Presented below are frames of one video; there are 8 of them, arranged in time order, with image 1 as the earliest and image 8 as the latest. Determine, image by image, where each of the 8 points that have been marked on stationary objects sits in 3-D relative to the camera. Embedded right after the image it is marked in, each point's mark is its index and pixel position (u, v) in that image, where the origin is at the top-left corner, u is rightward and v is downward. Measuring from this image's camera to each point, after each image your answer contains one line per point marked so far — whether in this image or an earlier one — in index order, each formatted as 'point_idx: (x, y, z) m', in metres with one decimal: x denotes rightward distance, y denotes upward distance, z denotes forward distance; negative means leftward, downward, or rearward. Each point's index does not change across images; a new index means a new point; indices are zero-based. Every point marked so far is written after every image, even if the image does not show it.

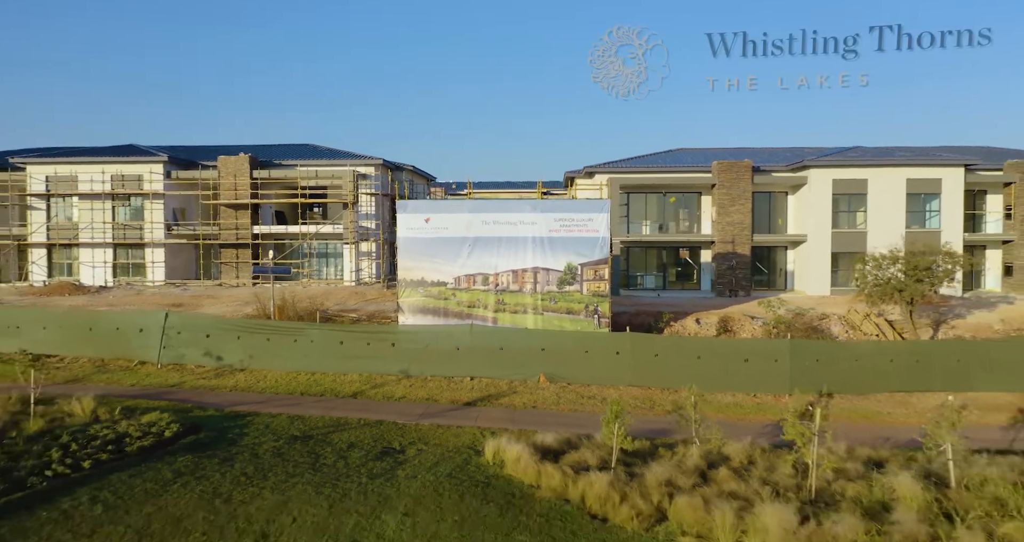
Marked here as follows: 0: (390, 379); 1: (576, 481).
0: (-2.5, -2.2, +14.8) m
1: (+0.8, -2.4, +8.5) m
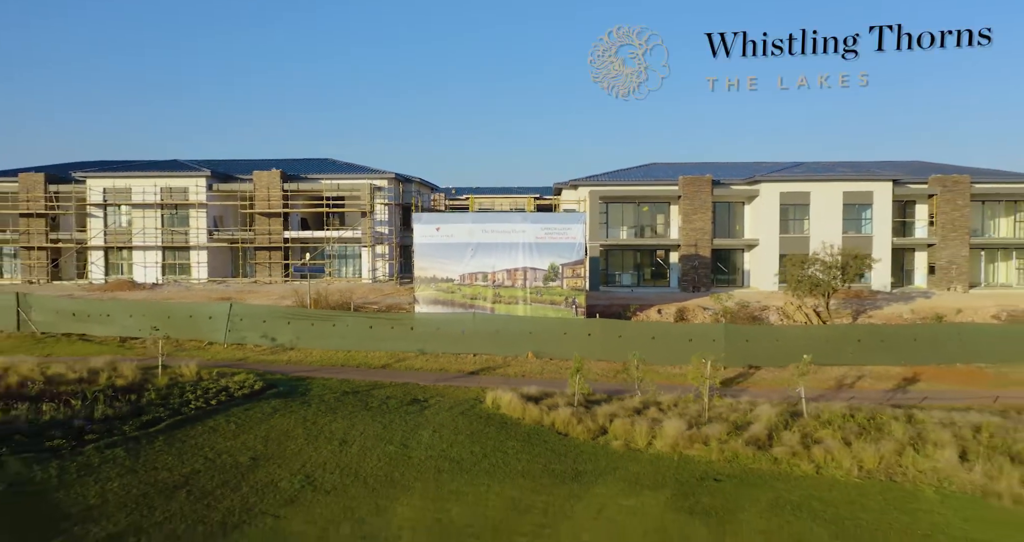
0: (-2.6, -2.1, +18.8) m
1: (+0.6, -2.4, +12.5) m
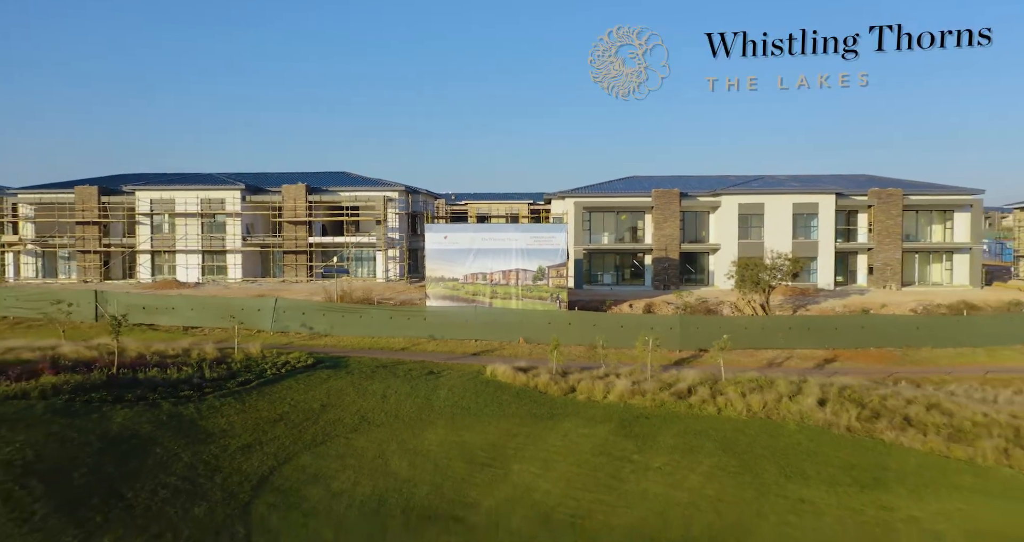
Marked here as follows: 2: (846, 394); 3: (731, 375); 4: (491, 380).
0: (-2.8, -2.2, +23.0) m
1: (+0.5, -2.5, +16.8) m
2: (+7.0, -2.7, +15.6) m
3: (+5.1, -2.5, +17.1) m
4: (-0.5, -2.5, +17.2) m
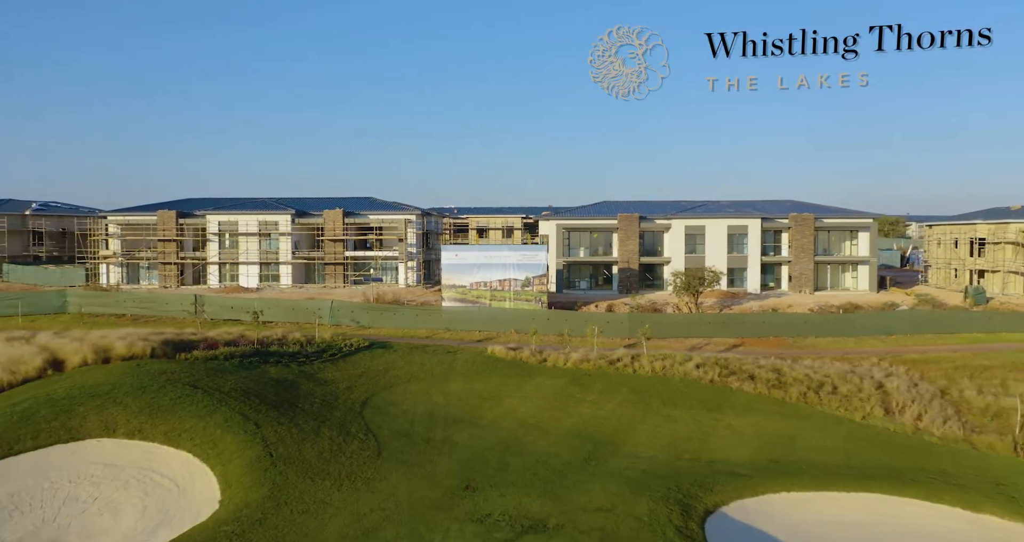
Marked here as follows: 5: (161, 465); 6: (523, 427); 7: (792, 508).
0: (-3.1, -2.6, +31.5) m
1: (+0.2, -2.9, +25.3) m
2: (+6.8, -3.1, +24.1) m
3: (+4.8, -2.9, +25.6) m
4: (-0.7, -2.9, +25.7) m
5: (-7.2, -4.0, +15.1) m
6: (+0.3, -3.9, +18.4) m
7: (+5.7, -4.8, +14.8) m
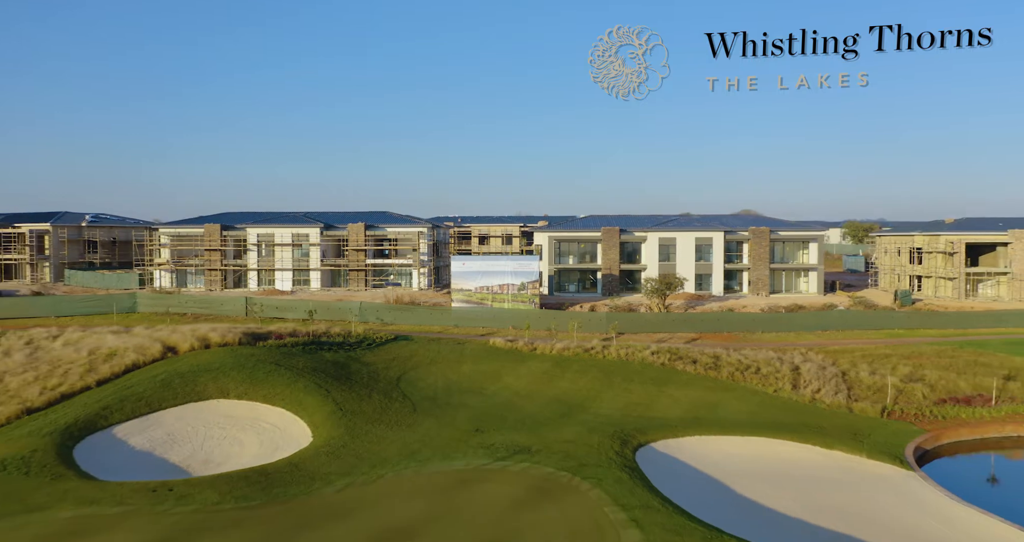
0: (-3.2, -2.9, +38.2) m
1: (+0.1, -3.2, +32.0) m
2: (+6.7, -3.4, +30.8) m
3: (+4.7, -3.2, +32.3) m
4: (-0.9, -3.2, +32.3) m
5: (-7.3, -4.3, +21.8) m
6: (+0.2, -4.2, +25.1) m
7: (+5.6, -5.1, +21.5) m
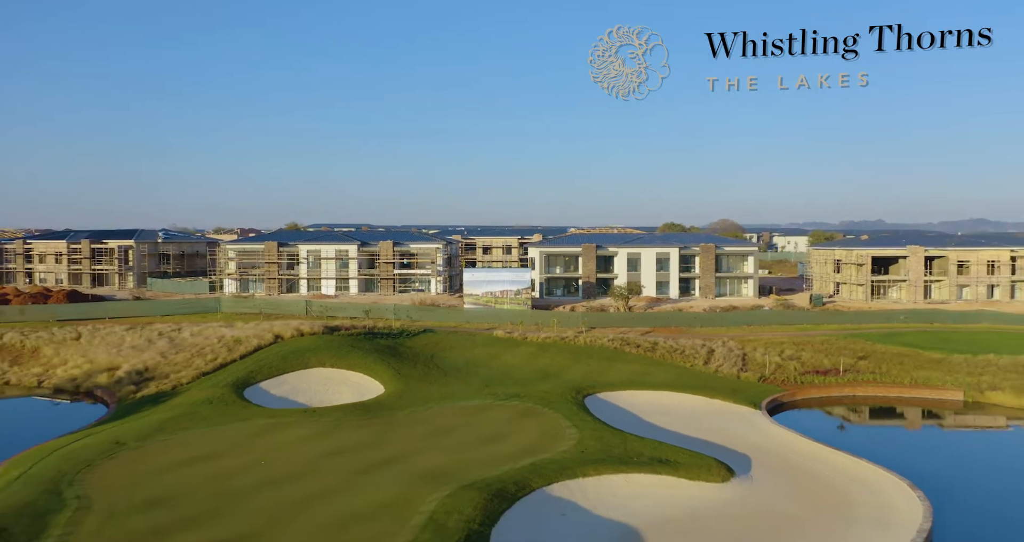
0: (-3.3, -3.6, +50.4) m
1: (0.0, -3.9, +44.2) m
2: (+6.5, -4.1, +43.0) m
3: (+4.6, -3.9, +44.5) m
4: (-1.0, -3.9, +44.6) m
5: (-7.5, -4.9, +34.0) m
6: (+0.1, -4.9, +37.3) m
7: (+5.4, -5.8, +33.7) m
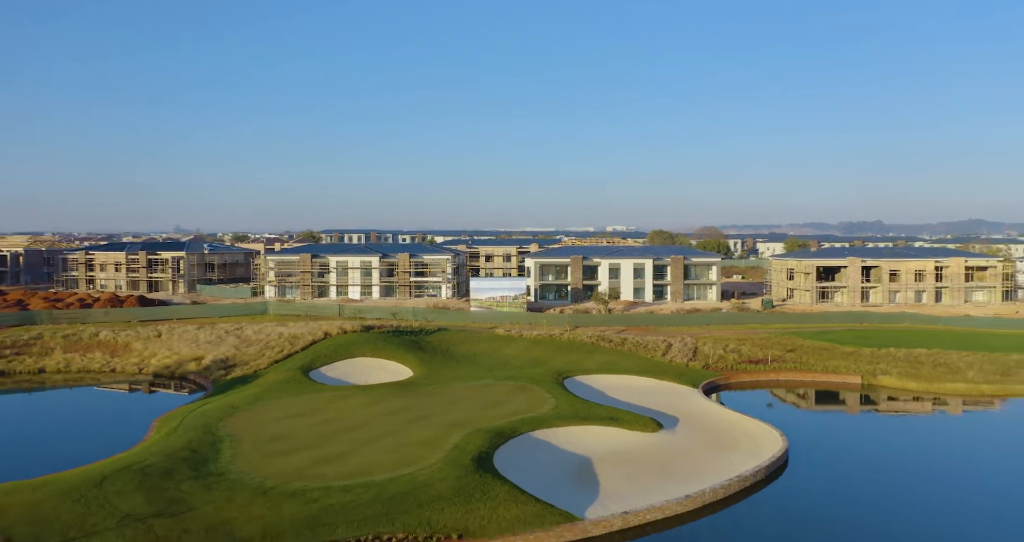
0: (-3.4, -4.4, +60.9) m
1: (-0.1, -4.6, +54.7) m
2: (+6.4, -4.8, +53.5) m
3: (+4.4, -4.6, +55.0) m
4: (-1.1, -4.7, +55.1) m
5: (-7.6, -5.7, +44.6) m
6: (-0.1, -5.6, +47.8) m
7: (+5.3, -6.5, +44.2) m
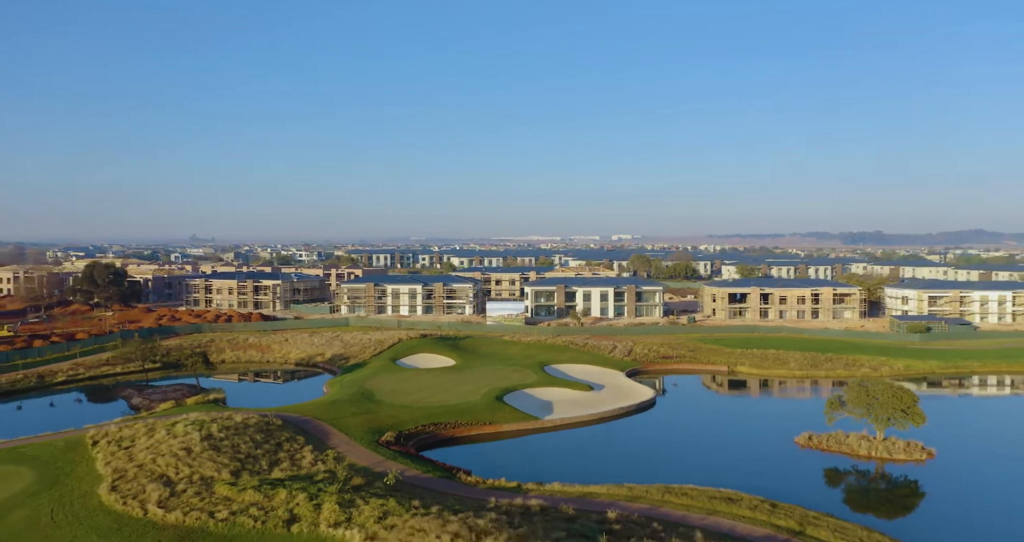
0: (-3.1, -7.7, +91.1) m
1: (+0.1, -7.9, +84.8) m
2: (+6.6, -8.1, +83.6) m
3: (+4.7, -7.9, +85.1) m
4: (-0.9, -7.9, +85.2) m
5: (-7.4, -8.8, +74.7) m
6: (+0.1, -8.8, +77.9) m
7: (+5.5, -9.7, +74.3) m
